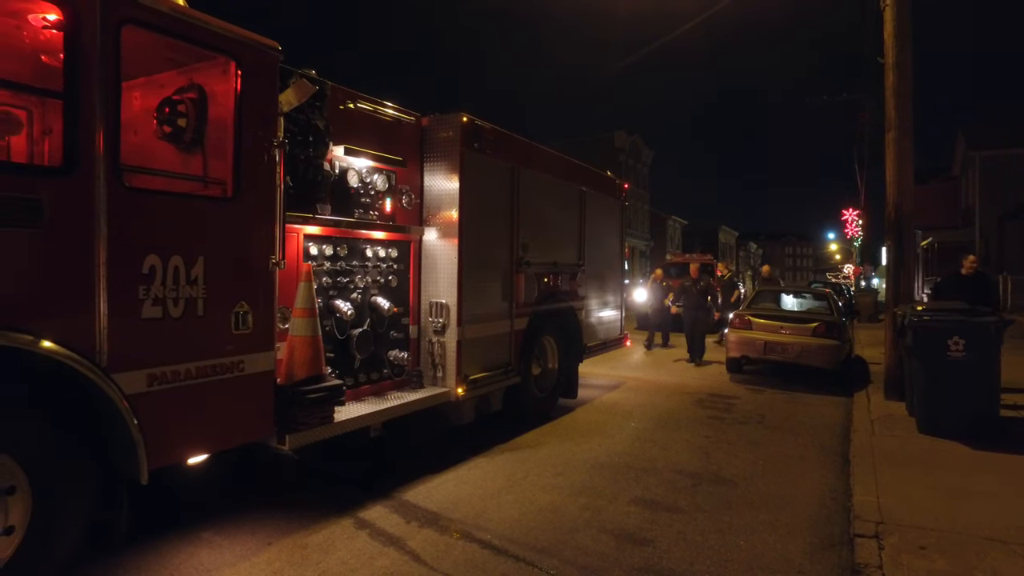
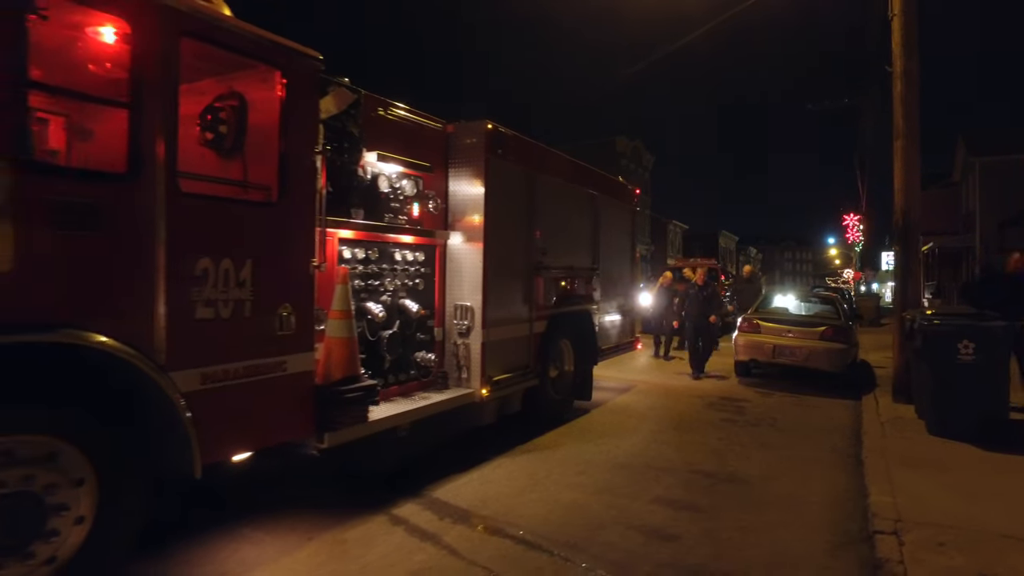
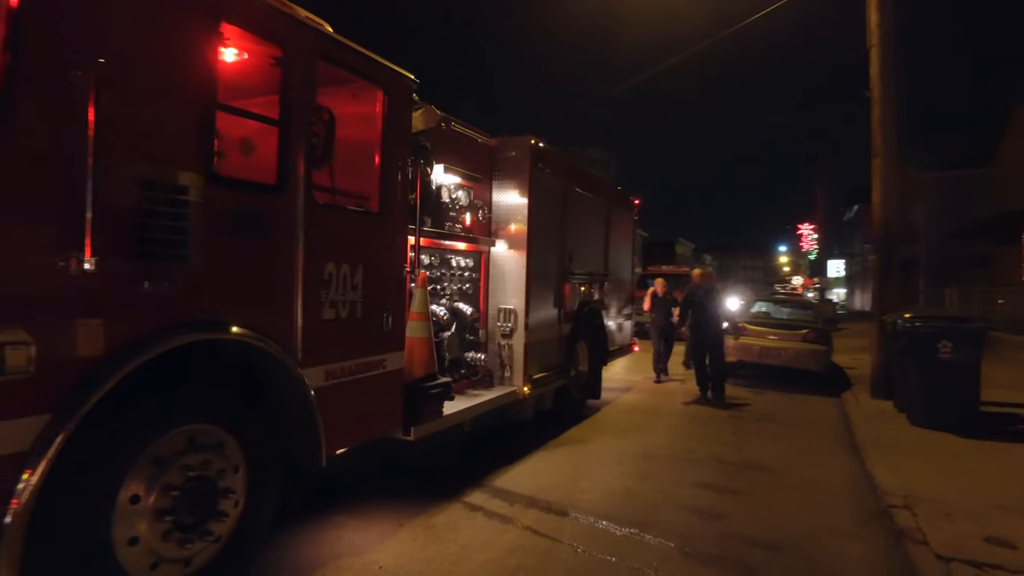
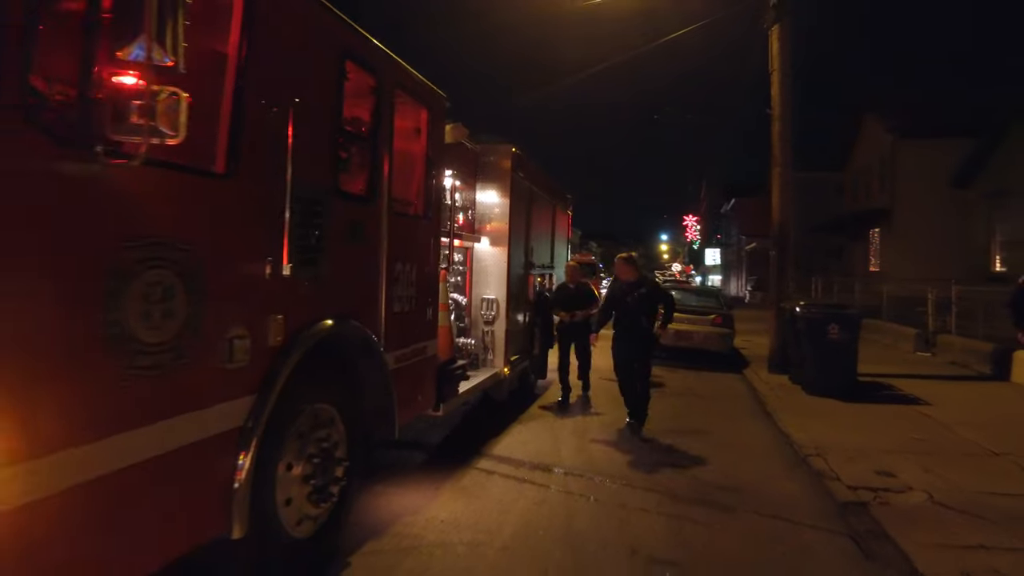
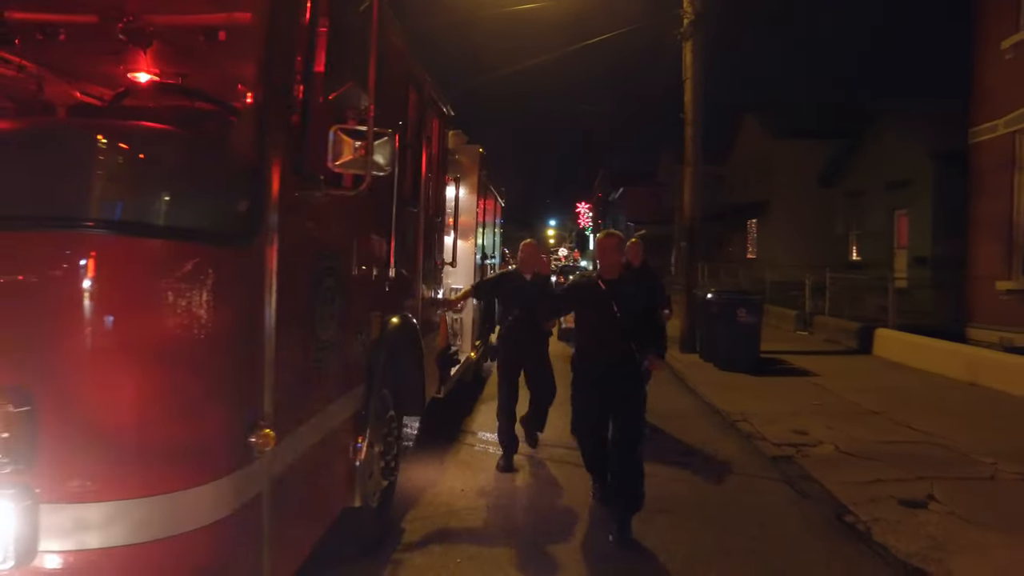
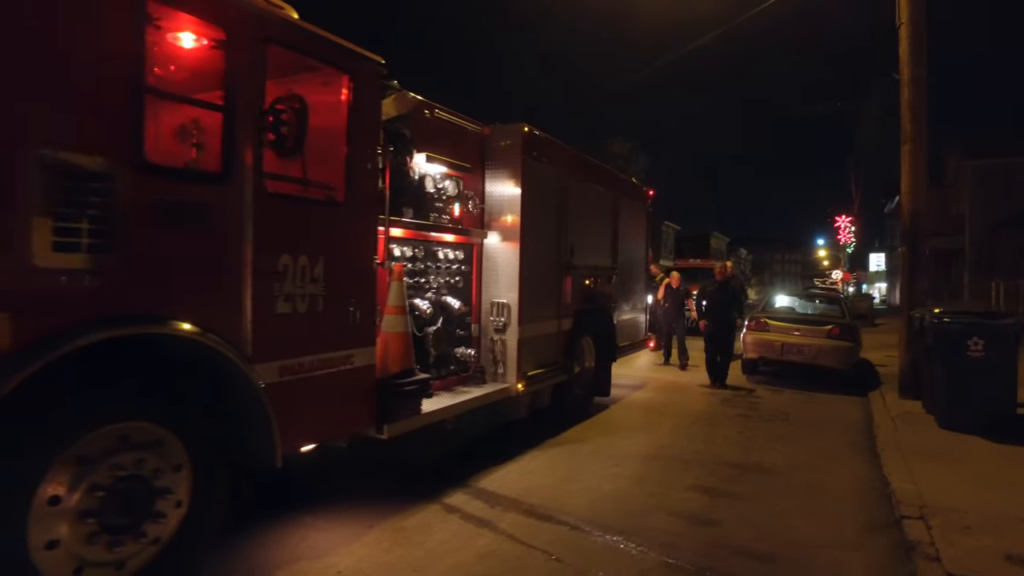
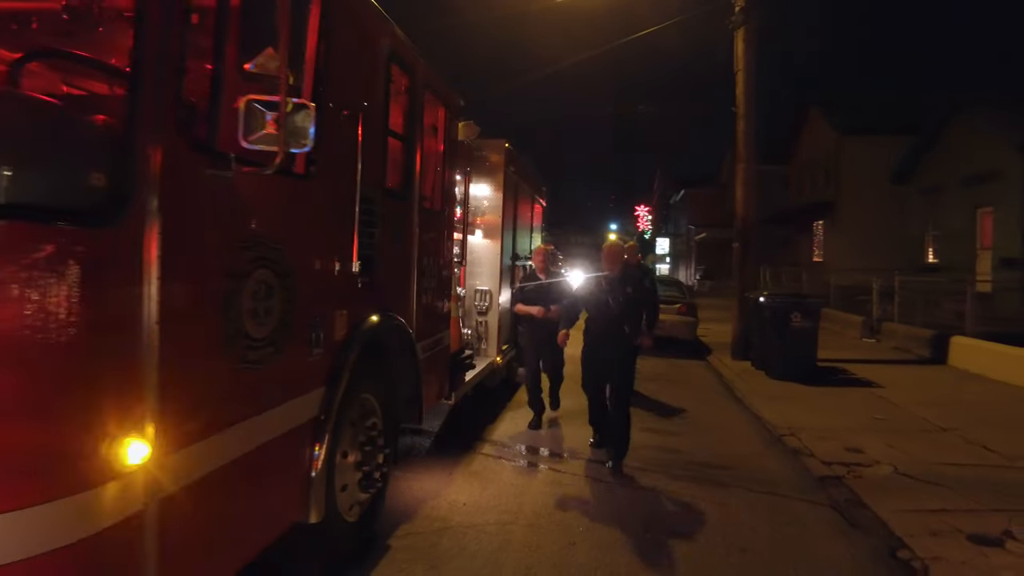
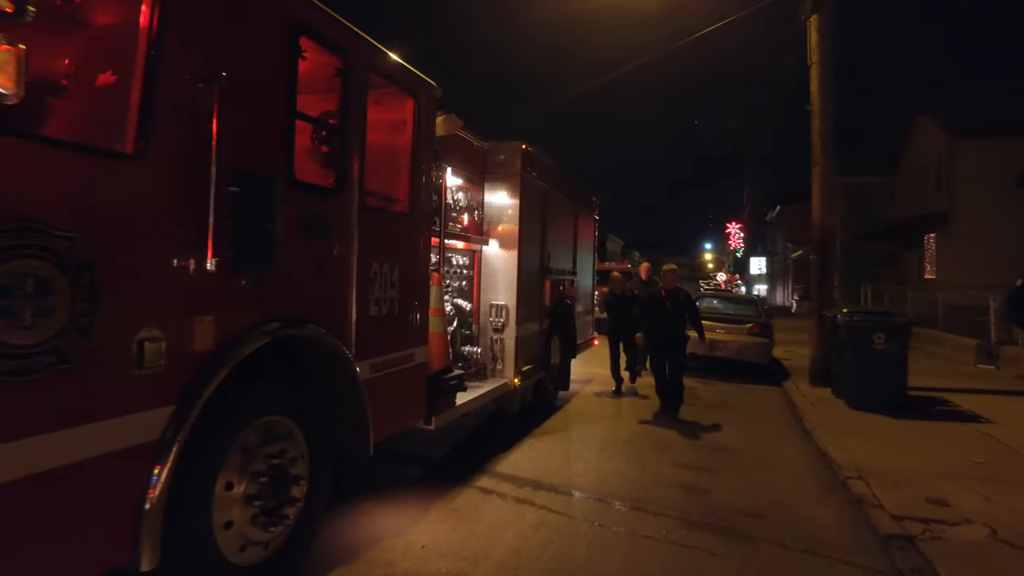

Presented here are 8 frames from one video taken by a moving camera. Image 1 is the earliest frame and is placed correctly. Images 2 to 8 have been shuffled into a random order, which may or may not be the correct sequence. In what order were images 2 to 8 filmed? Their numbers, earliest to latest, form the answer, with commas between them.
2, 6, 3, 8, 4, 7, 5
